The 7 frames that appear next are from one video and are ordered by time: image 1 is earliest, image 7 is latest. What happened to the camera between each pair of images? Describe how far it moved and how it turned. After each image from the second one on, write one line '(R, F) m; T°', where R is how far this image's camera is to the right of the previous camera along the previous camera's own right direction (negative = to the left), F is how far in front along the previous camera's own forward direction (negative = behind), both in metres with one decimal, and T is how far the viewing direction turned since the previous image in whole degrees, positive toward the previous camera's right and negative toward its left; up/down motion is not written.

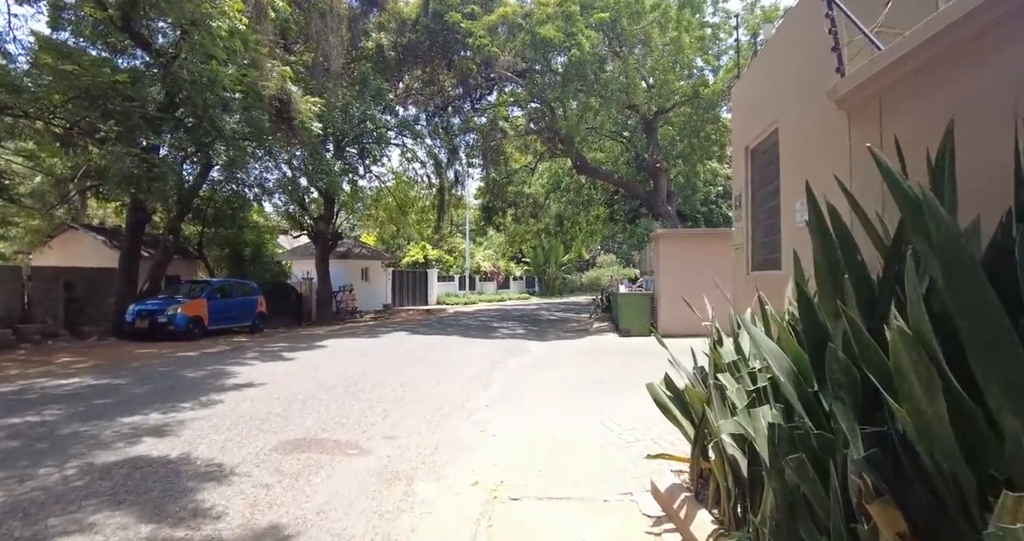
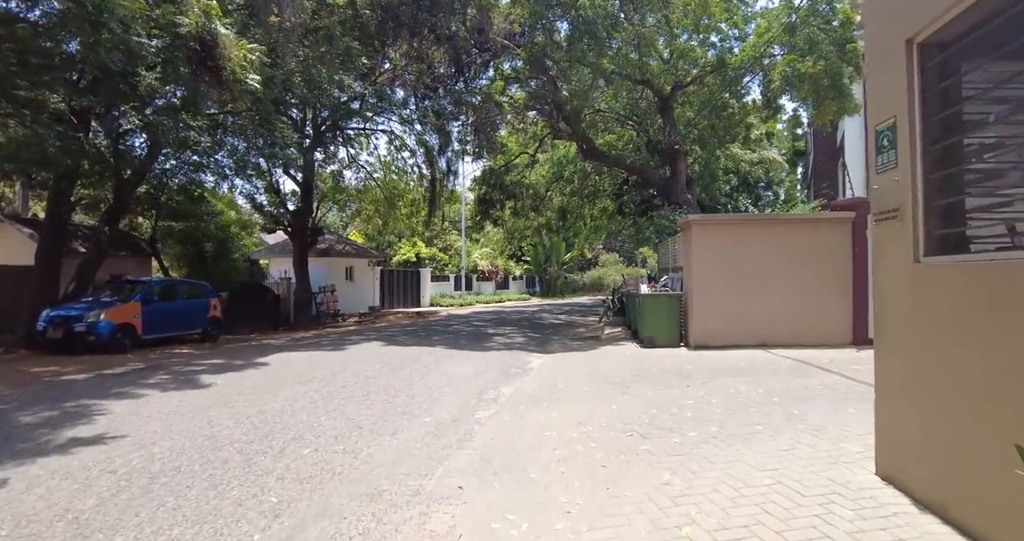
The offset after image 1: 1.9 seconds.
(+0.1, +2.8) m; 0°
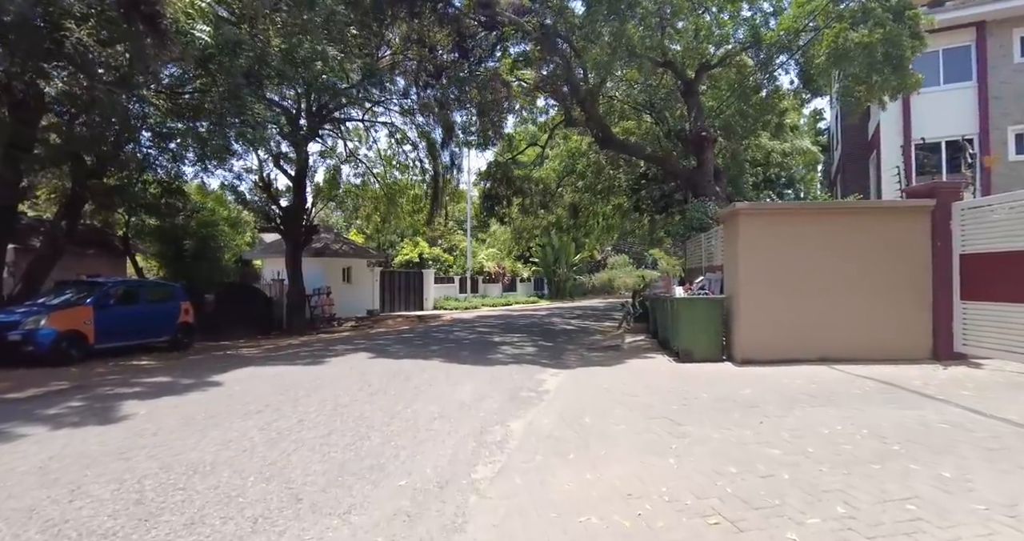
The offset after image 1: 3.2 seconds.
(-0.1, +1.9) m; -1°
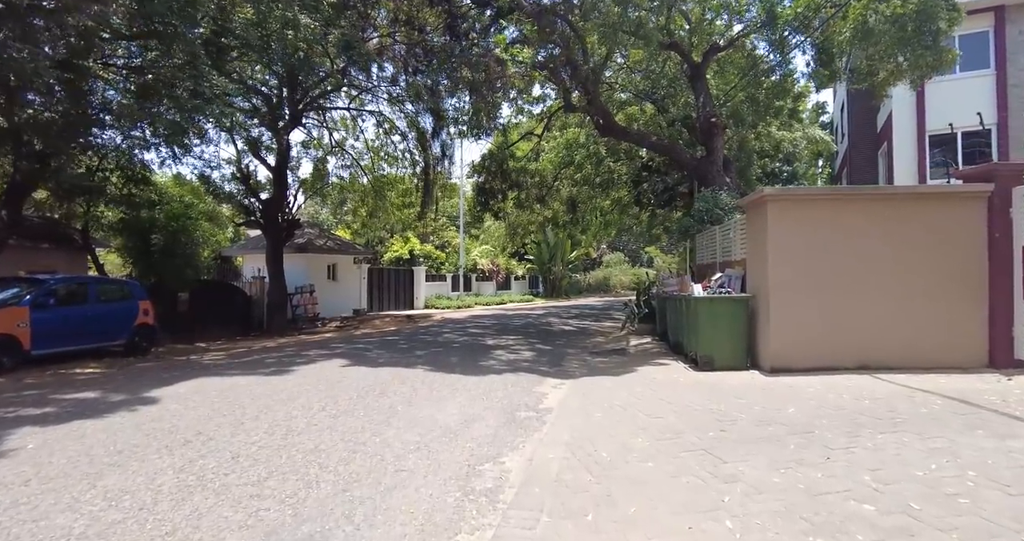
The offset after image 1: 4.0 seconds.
(0.0, +1.3) m; +1°
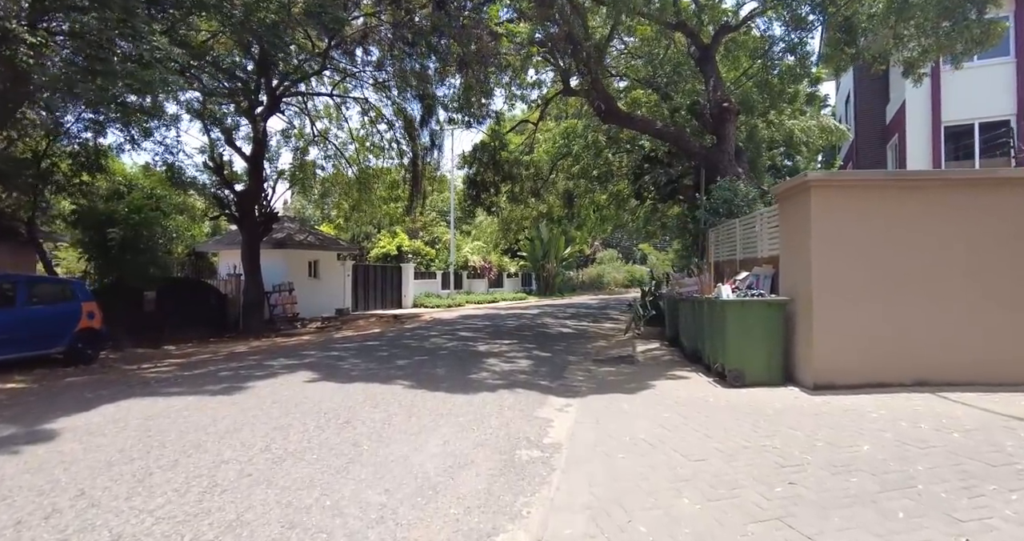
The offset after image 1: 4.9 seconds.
(-0.1, +1.4) m; +1°
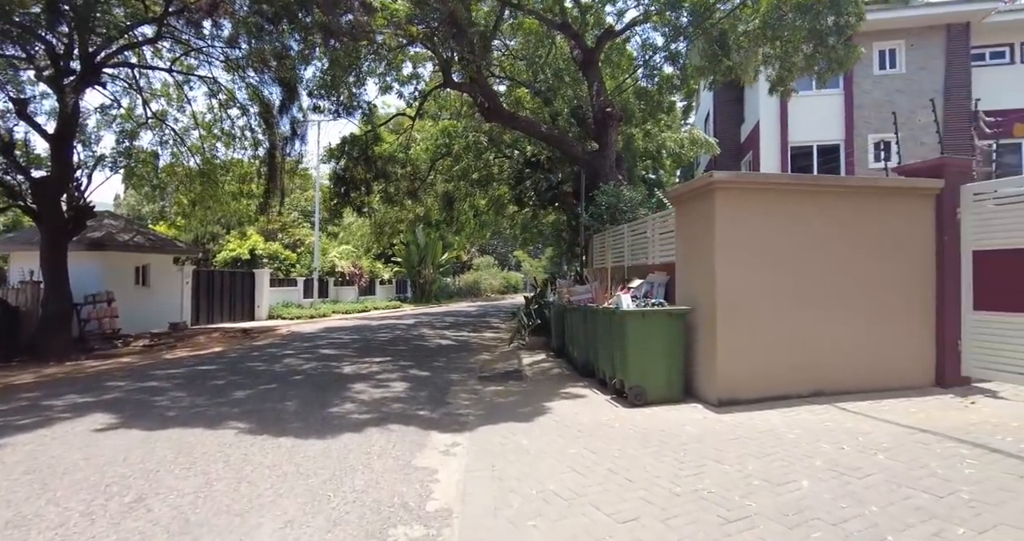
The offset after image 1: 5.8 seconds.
(0.0, +1.3) m; +13°
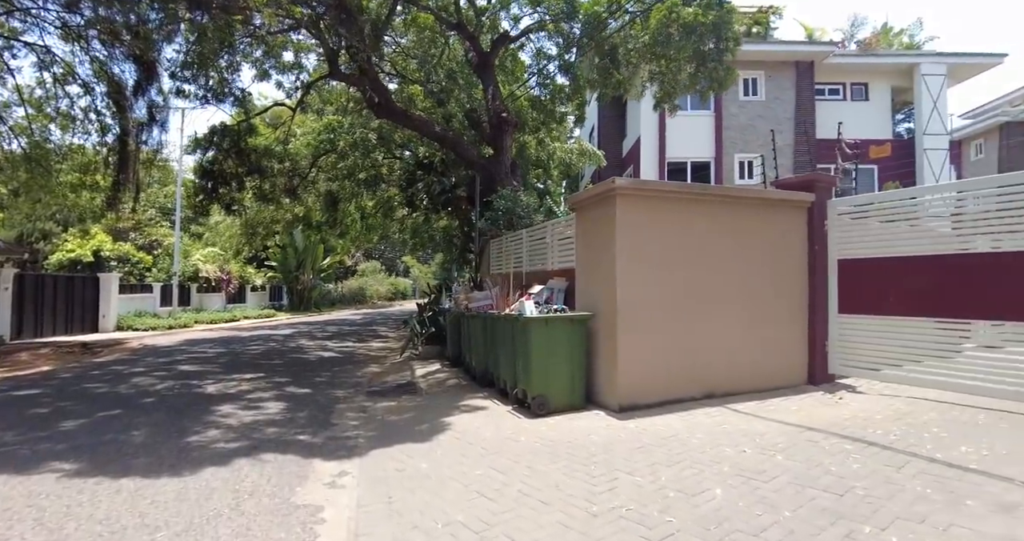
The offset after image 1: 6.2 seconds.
(-0.1, +0.5) m; +12°
